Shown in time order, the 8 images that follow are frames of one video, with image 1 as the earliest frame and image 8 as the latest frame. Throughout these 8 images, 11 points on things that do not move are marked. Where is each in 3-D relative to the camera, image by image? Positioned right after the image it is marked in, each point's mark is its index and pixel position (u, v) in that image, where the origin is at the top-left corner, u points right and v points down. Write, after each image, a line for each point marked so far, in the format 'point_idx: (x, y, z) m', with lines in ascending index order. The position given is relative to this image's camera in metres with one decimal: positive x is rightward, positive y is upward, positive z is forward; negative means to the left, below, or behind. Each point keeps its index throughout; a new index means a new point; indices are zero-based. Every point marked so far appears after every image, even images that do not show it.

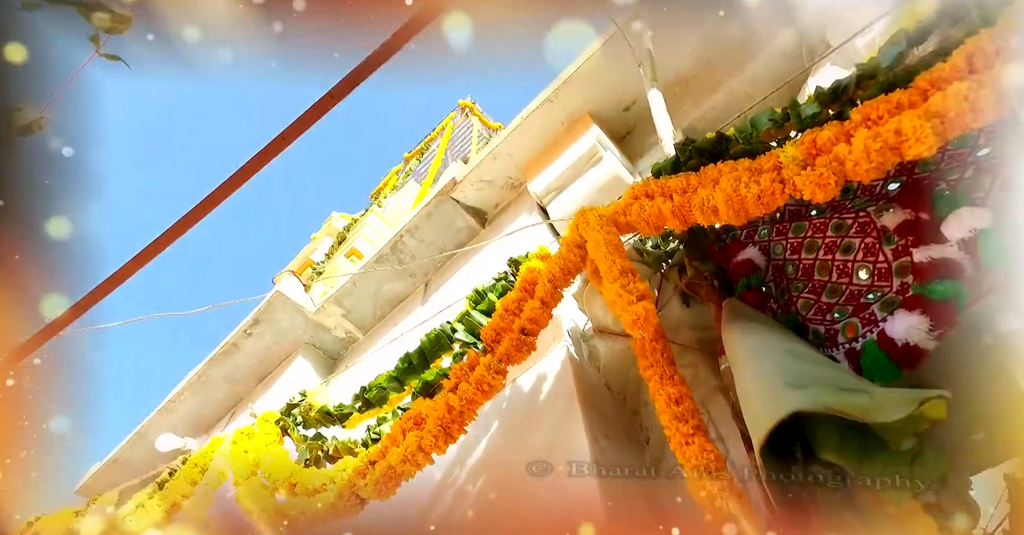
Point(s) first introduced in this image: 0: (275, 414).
0: (-0.8, -0.5, +1.9) m
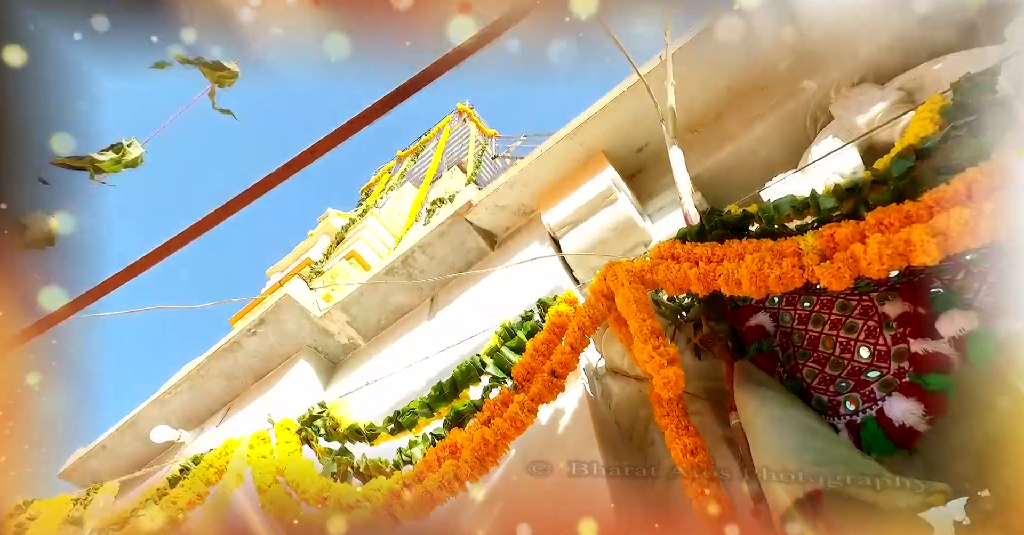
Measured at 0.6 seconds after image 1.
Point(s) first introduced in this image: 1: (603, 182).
0: (-0.8, -0.6, +2.0) m
1: (+0.4, +0.4, +2.5) m
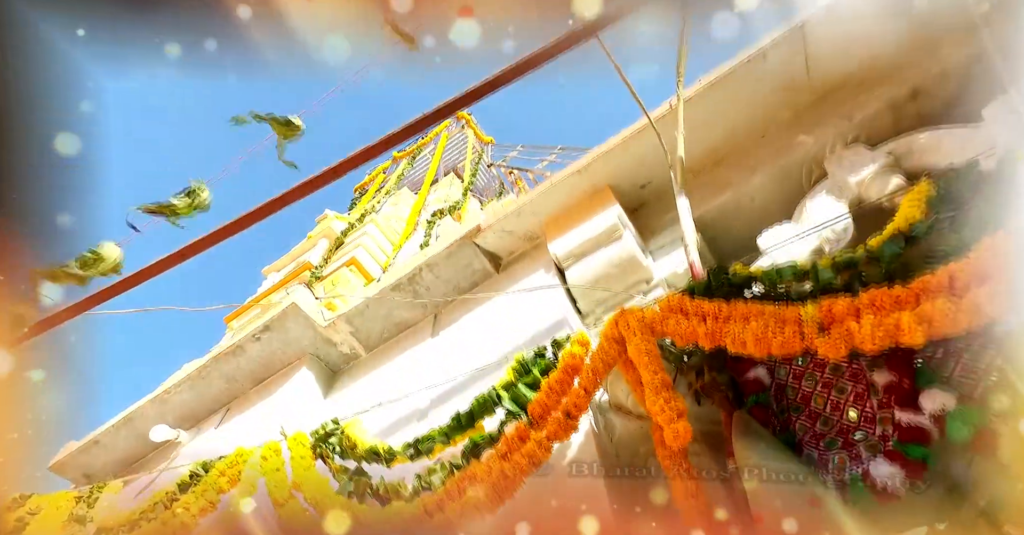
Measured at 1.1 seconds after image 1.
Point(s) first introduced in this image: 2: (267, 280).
0: (-0.8, -0.6, +2.1) m
1: (+0.5, +0.2, +2.6) m
2: (-2.2, -0.1, +5.1) m
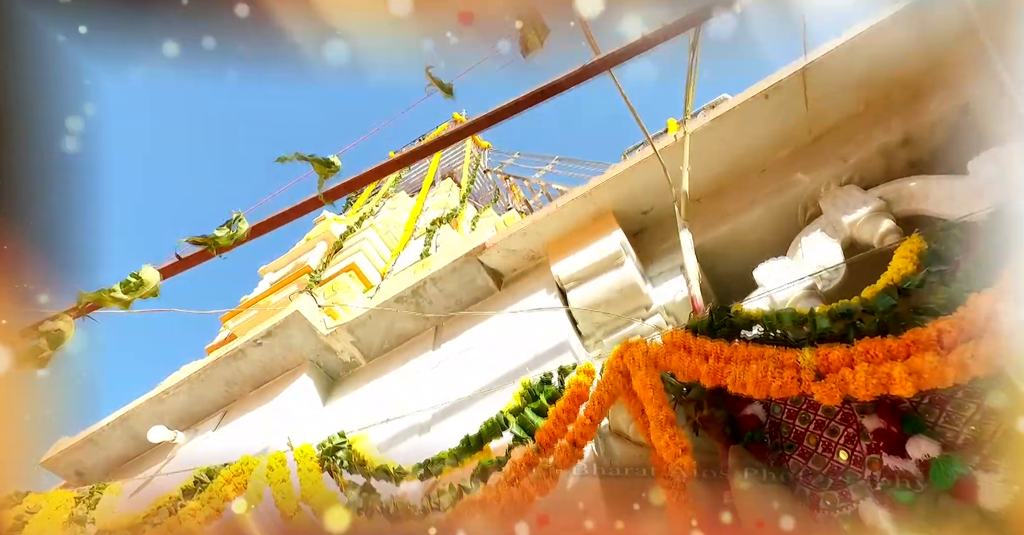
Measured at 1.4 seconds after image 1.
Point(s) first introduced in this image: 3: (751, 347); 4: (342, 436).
0: (-0.8, -0.7, +2.2) m
1: (+0.5, +0.1, +2.7) m
2: (-2.3, -0.1, +5.1) m
3: (+0.7, -0.2, +1.6) m
4: (-0.7, -0.7, +2.2) m
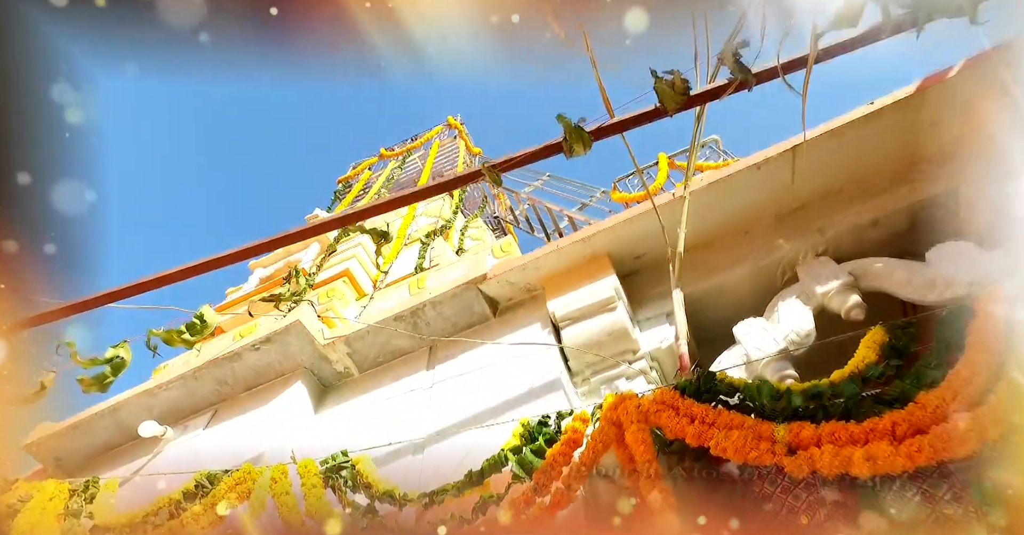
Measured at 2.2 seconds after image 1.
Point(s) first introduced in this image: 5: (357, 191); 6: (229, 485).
0: (-0.8, -0.8, +2.3) m
1: (+0.5, -0.1, +2.9) m
2: (-2.4, -0.1, +5.2) m
3: (+0.7, -0.5, +1.8) m
4: (-0.7, -0.8, +2.3) m
5: (-2.4, +1.2, +8.6) m
6: (-1.2, -0.9, +2.4) m
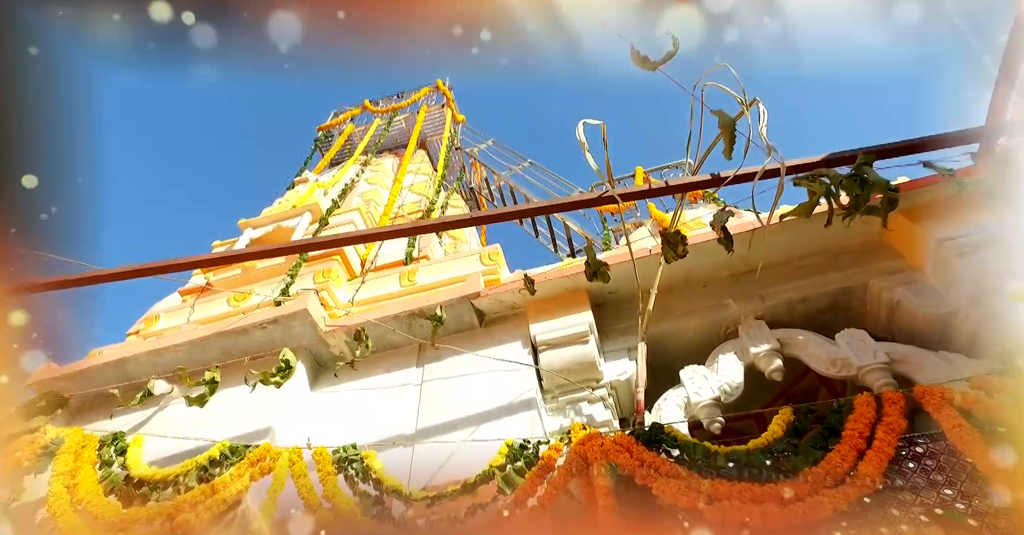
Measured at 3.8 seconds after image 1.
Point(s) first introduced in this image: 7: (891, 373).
0: (-0.9, -0.9, +2.8) m
1: (+0.4, -0.3, +3.4) m
2: (-2.6, +0.3, +5.4) m
3: (+0.7, -0.8, +2.4) m
4: (-0.8, -0.9, +2.8) m
5: (-2.7, +1.9, +8.7) m
6: (-1.3, -1.0, +2.8) m
7: (+2.0, -0.6, +3.0) m
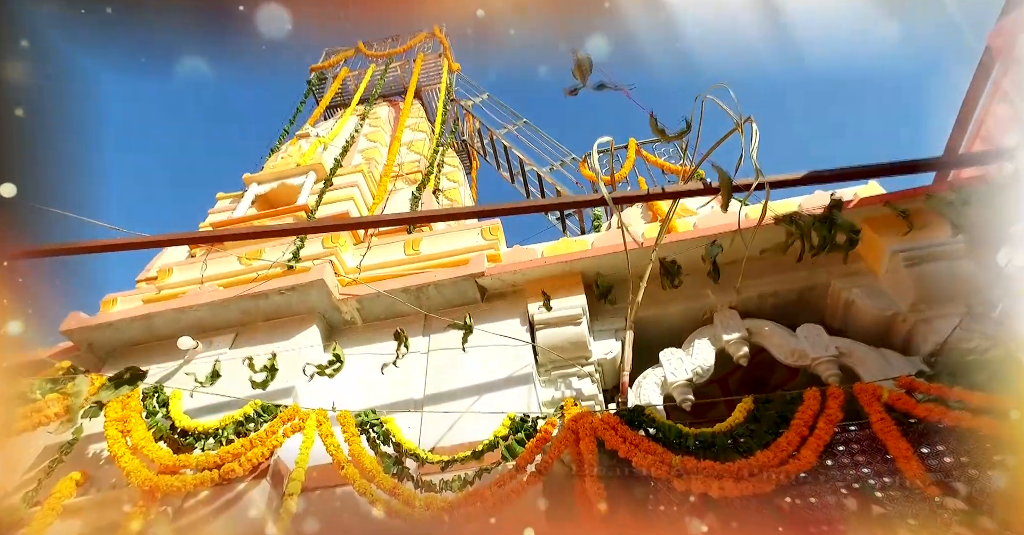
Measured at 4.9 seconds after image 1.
0: (-0.9, -0.9, +3.2) m
1: (+0.4, -0.3, +3.8) m
2: (-2.6, +0.8, +5.6) m
3: (+0.7, -0.9, +2.8) m
4: (-0.8, -0.8, +3.2) m
5: (-2.7, +2.7, +8.7) m
6: (-1.3, -0.9, +3.2) m
7: (+2.0, -0.6, +3.4) m
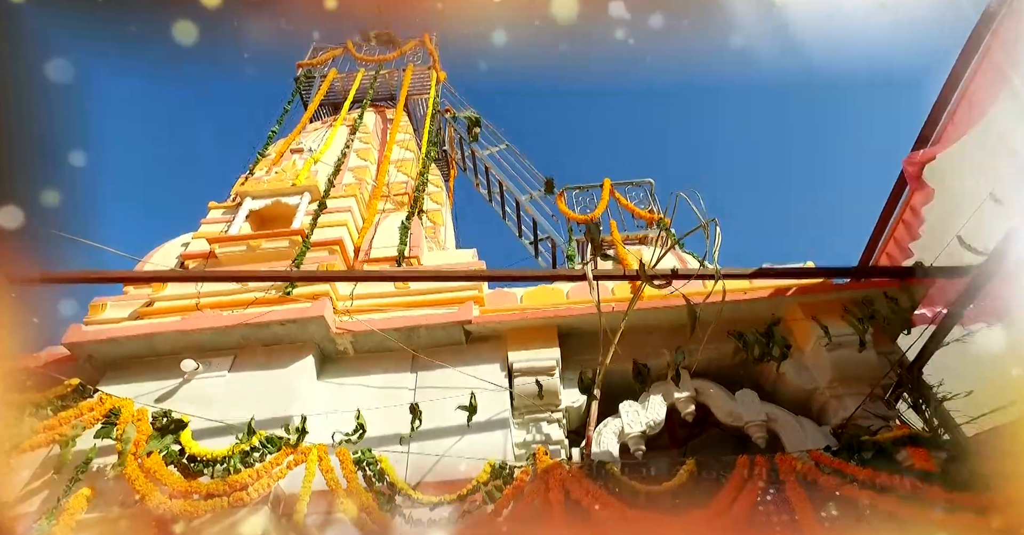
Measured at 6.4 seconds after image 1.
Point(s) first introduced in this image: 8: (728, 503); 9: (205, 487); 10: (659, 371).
0: (-1.0, -1.2, +3.6) m
1: (+0.3, -0.7, +4.3) m
2: (-2.8, +0.7, +5.8) m
3: (+0.6, -1.4, +3.4) m
4: (-0.9, -1.2, +3.6) m
5: (-3.0, +2.8, +8.8) m
6: (-1.4, -1.2, +3.6) m
7: (+1.9, -1.2, +4.1) m
8: (+1.3, -1.4, +3.4) m
9: (-1.9, -1.3, +3.4) m
10: (+1.2, -0.8, +4.5) m
